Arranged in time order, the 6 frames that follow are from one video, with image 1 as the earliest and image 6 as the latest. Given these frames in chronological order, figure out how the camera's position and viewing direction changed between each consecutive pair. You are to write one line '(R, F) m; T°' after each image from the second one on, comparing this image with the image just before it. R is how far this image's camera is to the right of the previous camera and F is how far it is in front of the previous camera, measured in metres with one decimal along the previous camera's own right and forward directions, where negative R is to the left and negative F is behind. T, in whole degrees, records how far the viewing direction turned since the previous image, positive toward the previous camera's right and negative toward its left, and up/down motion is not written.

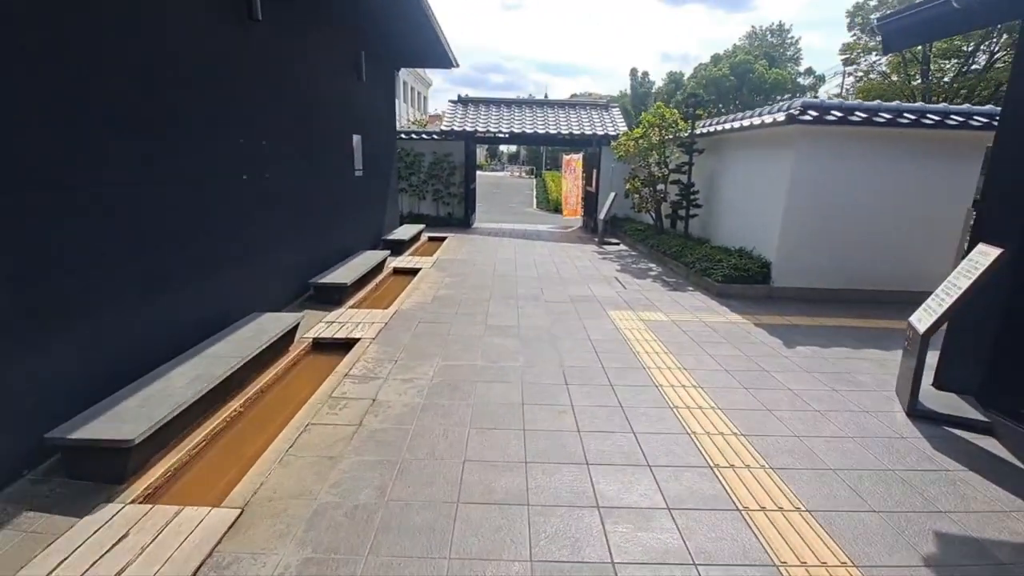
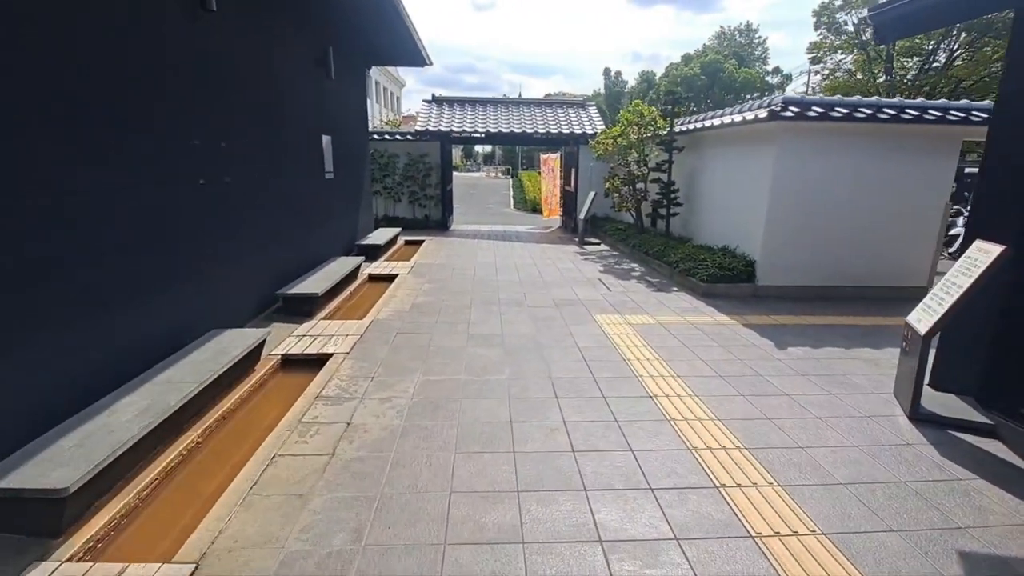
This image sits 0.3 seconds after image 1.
(0.0, +0.2) m; +3°
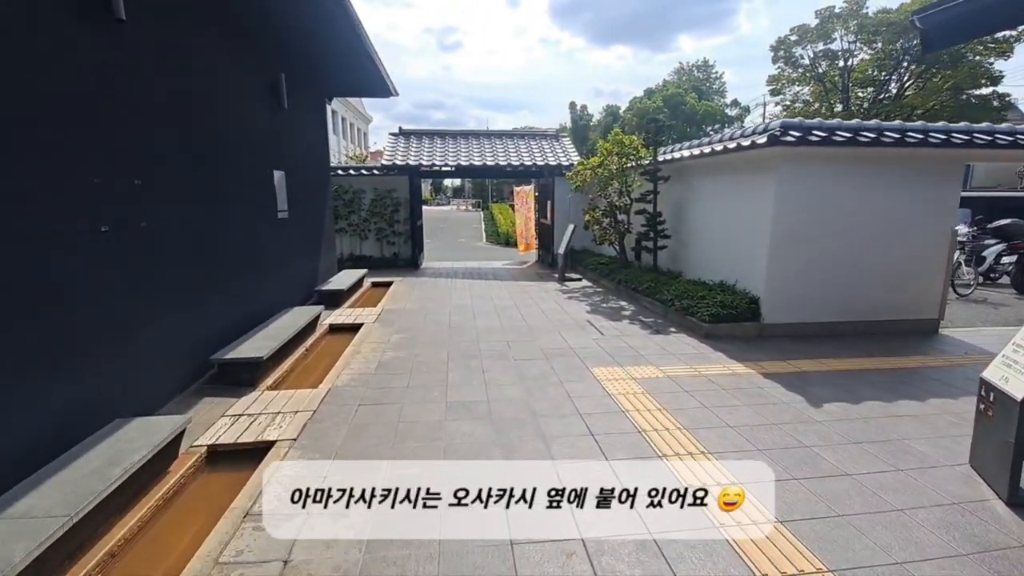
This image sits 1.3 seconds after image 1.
(-0.1, +0.7) m; +3°
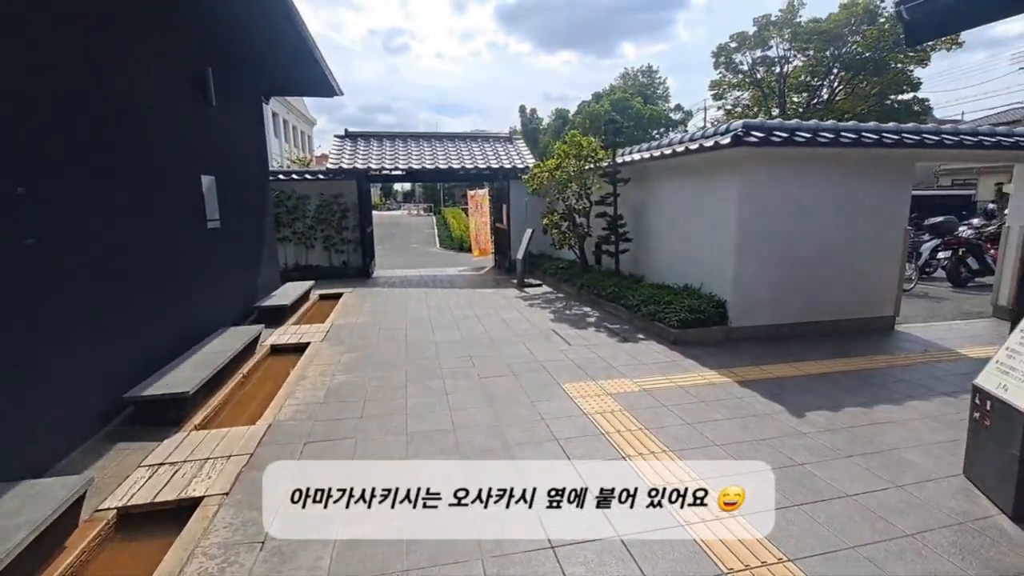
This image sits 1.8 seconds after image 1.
(-0.1, +0.3) m; +5°
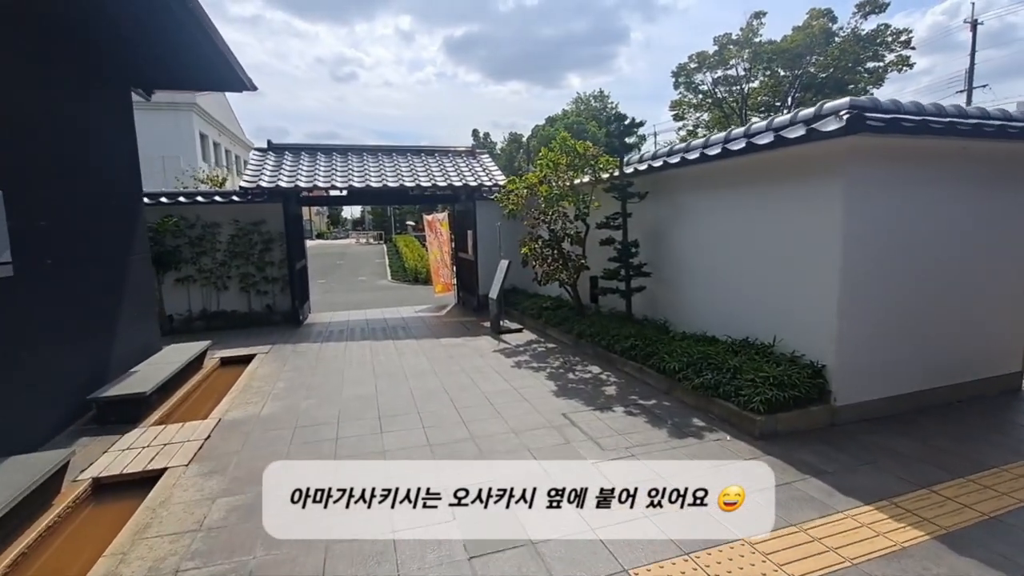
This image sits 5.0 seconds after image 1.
(-0.3, +1.9) m; +5°
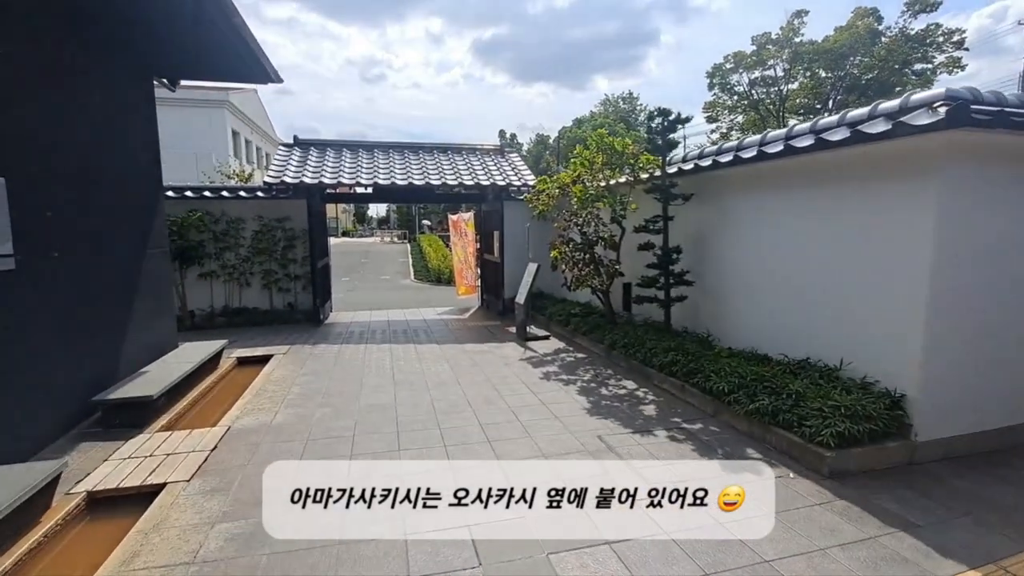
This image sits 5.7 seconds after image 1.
(-0.1, +0.3) m; -3°
